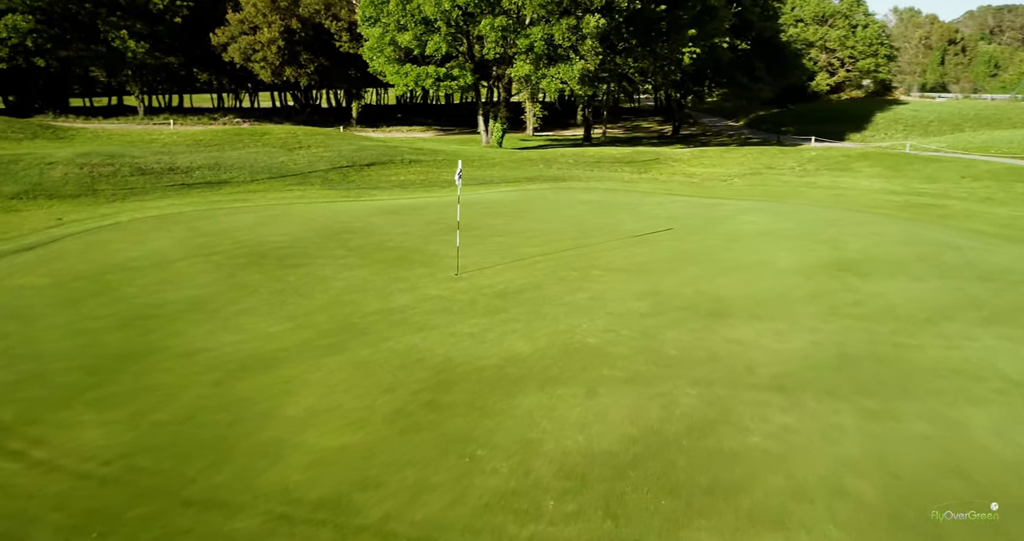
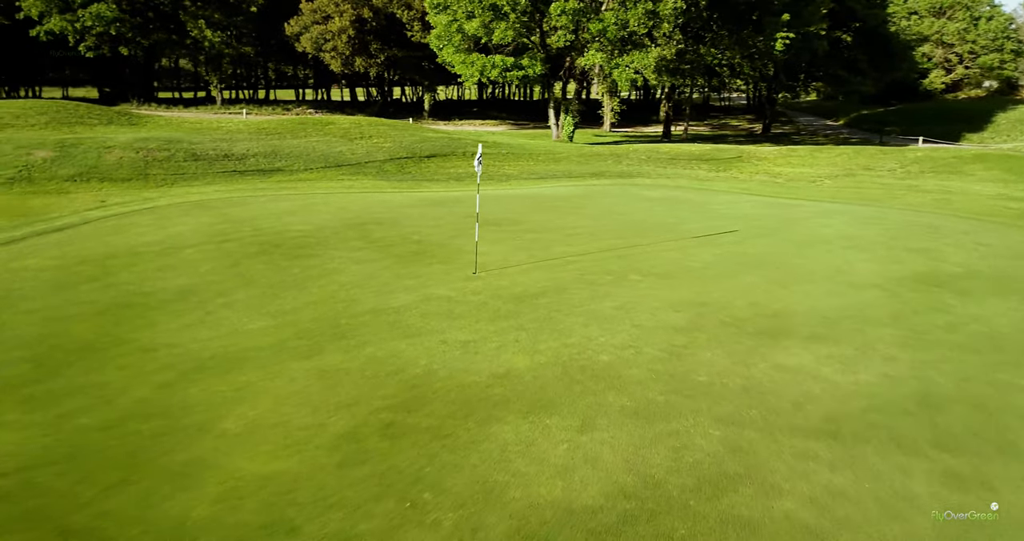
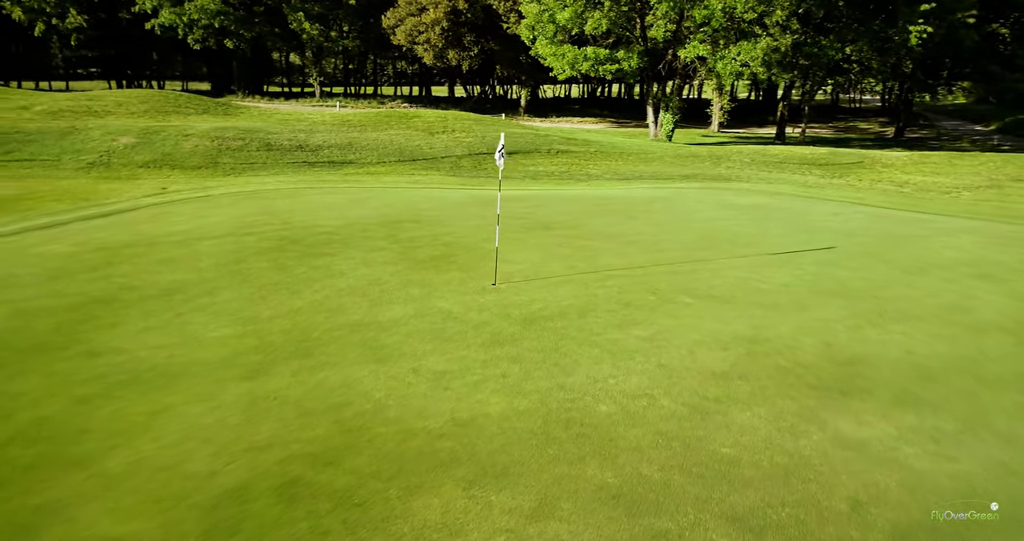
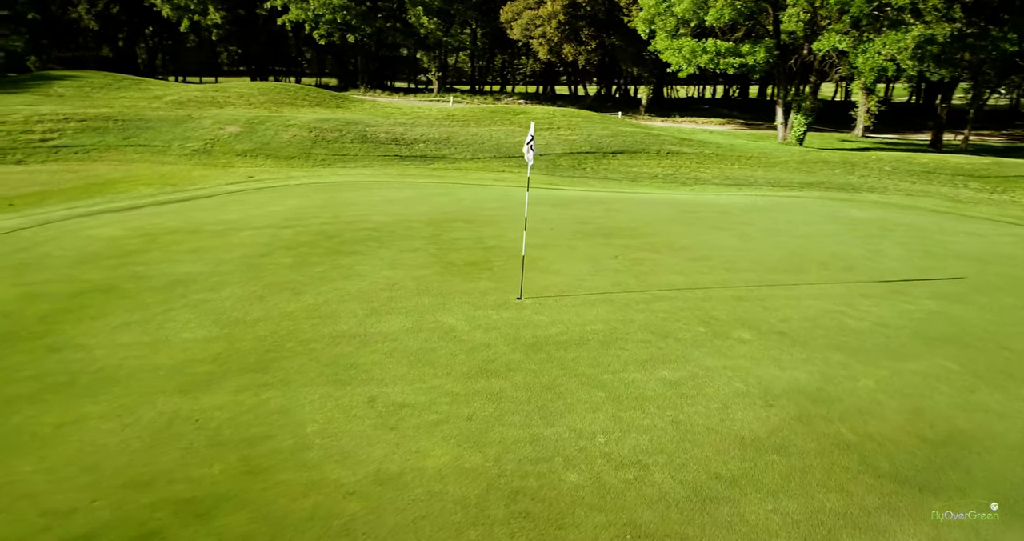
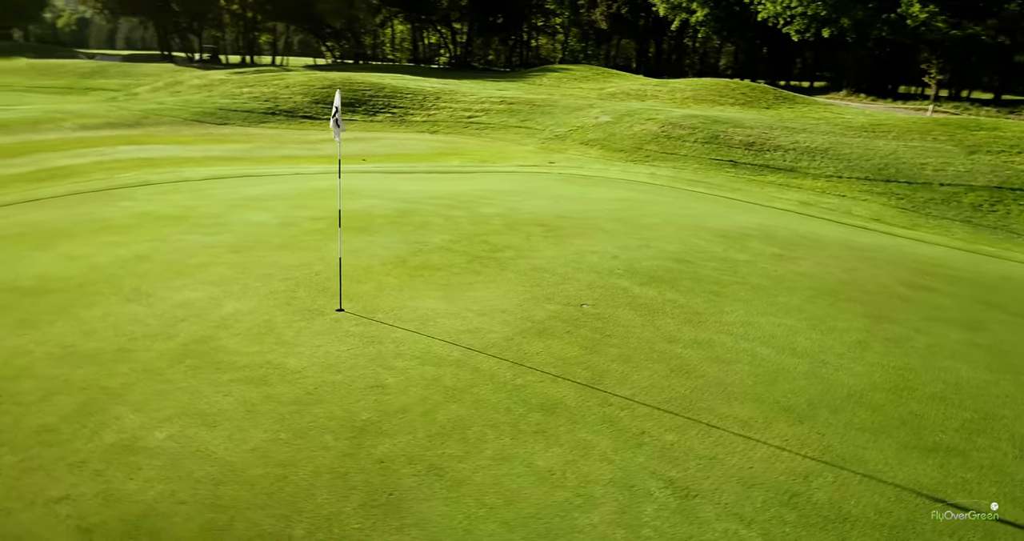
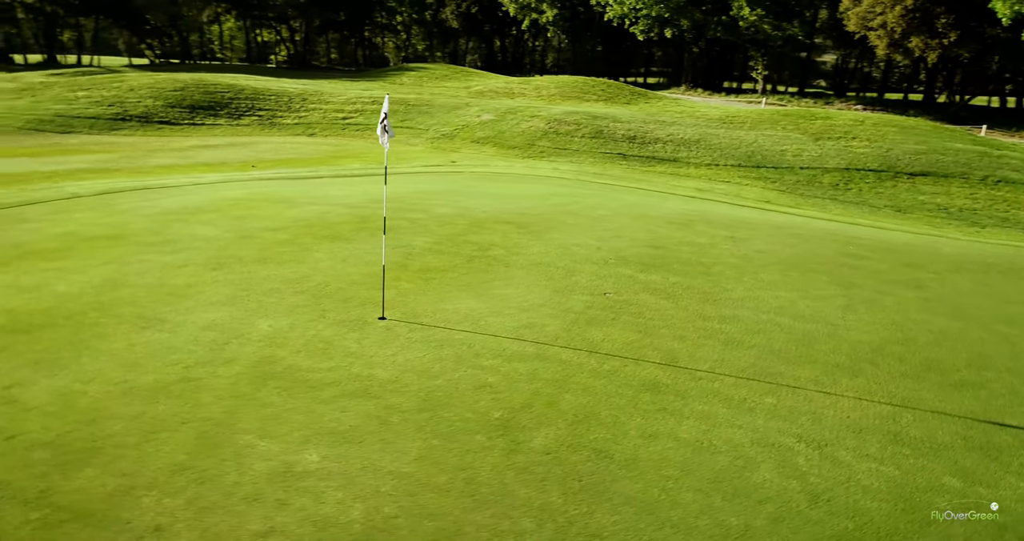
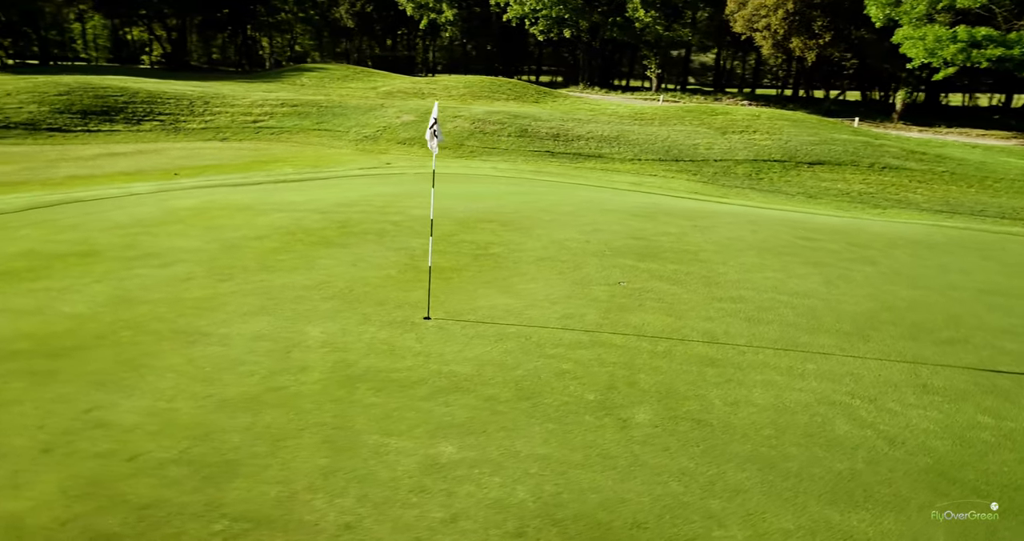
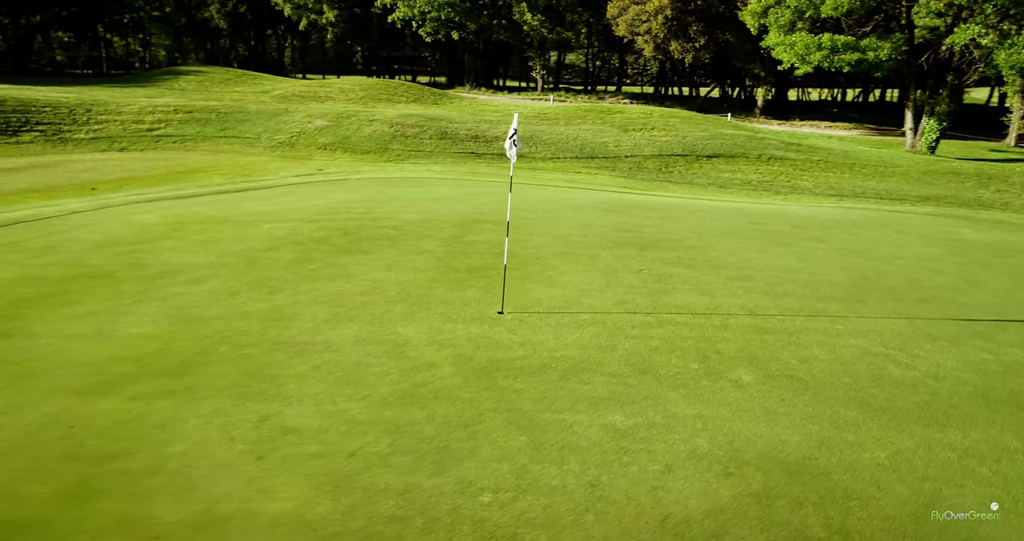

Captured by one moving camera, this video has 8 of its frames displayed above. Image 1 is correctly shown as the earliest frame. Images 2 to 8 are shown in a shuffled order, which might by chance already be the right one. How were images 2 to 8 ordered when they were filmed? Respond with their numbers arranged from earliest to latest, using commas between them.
2, 3, 4, 8, 7, 6, 5
